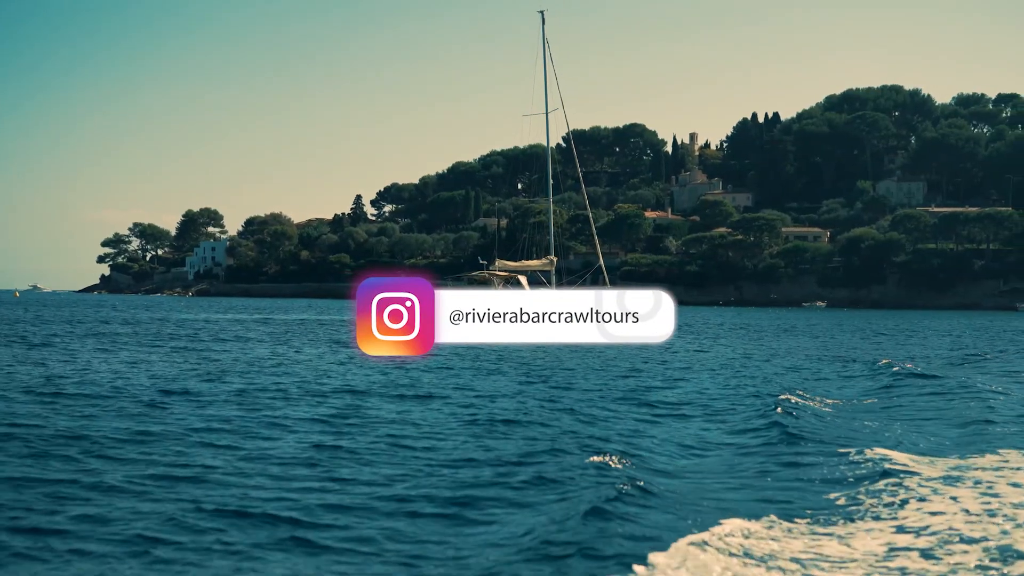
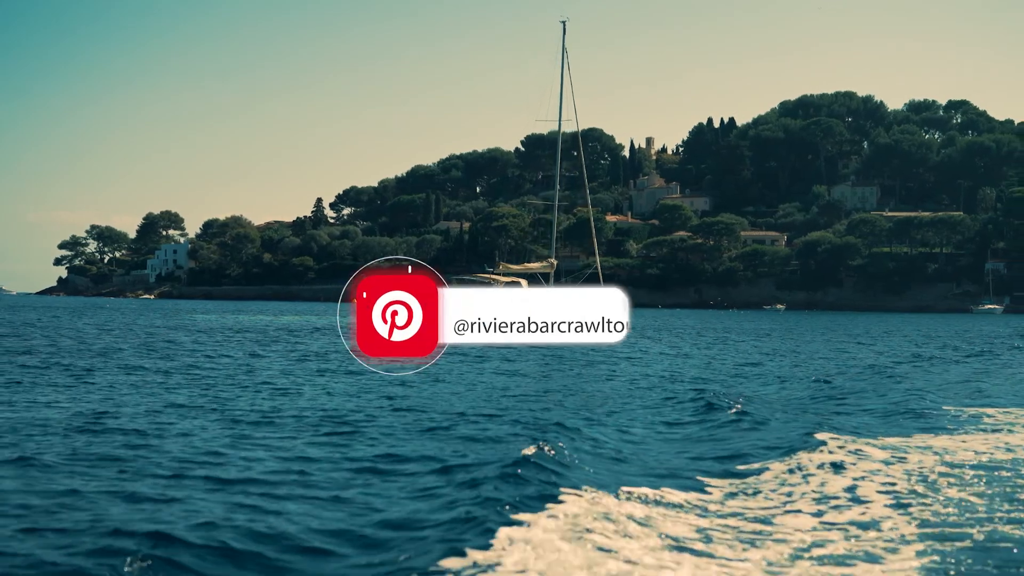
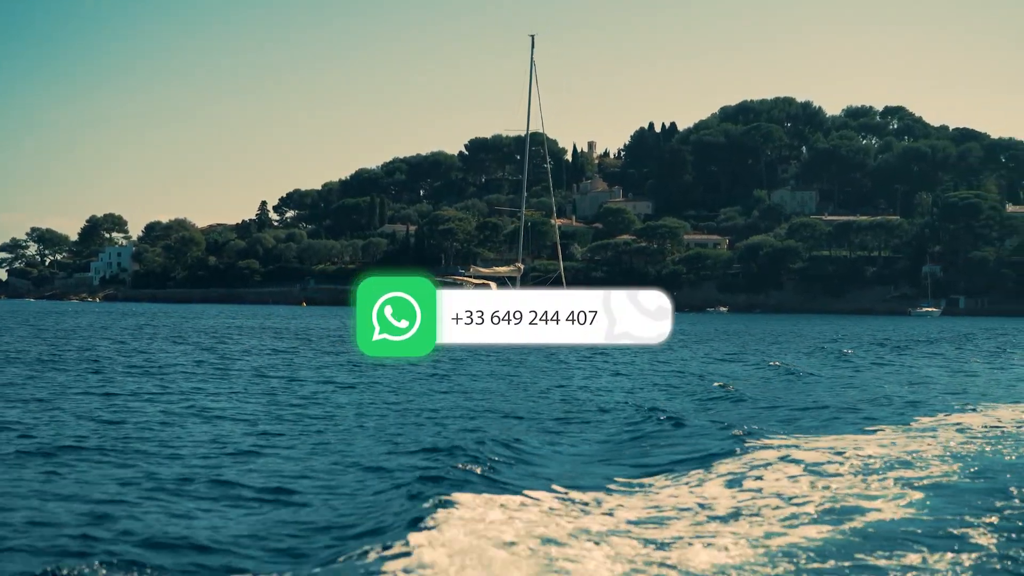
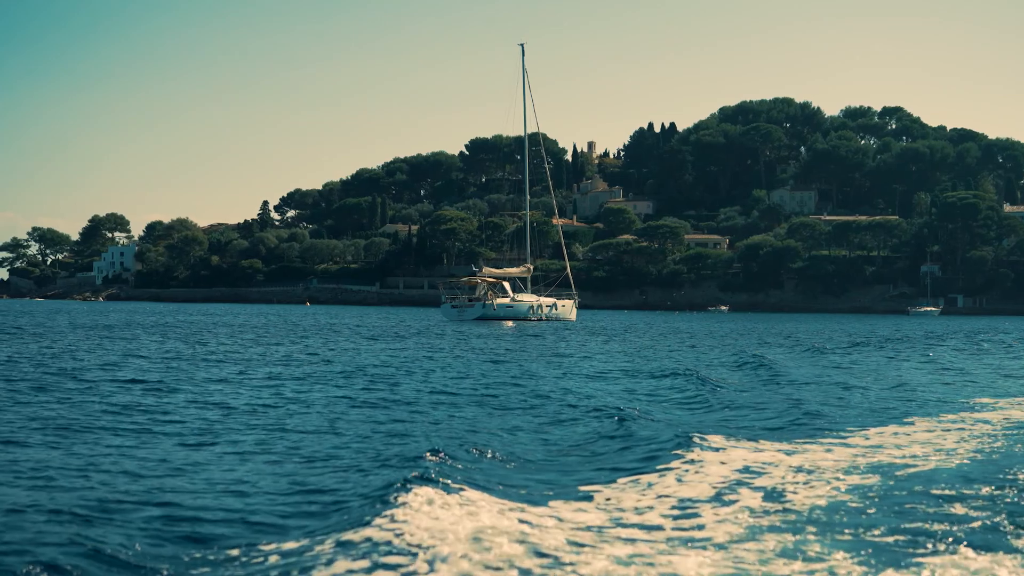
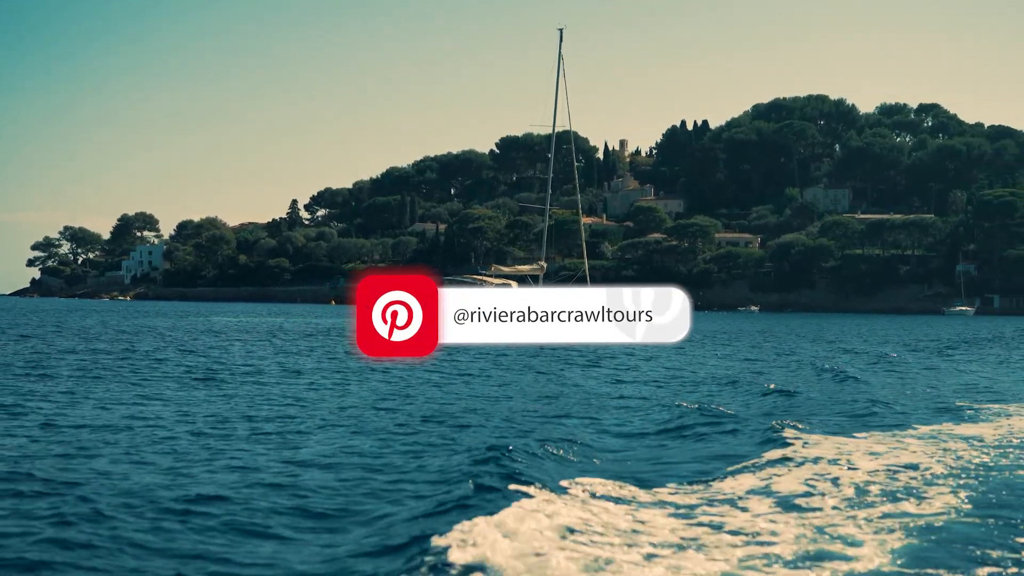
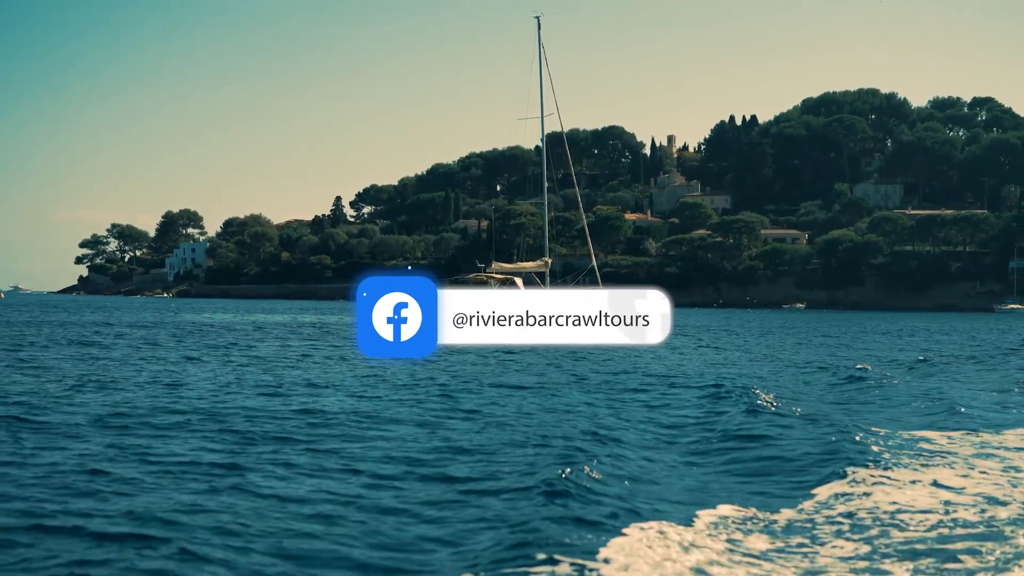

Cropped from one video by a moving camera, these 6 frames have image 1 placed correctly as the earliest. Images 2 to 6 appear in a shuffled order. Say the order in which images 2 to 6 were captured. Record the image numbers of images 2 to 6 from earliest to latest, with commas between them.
6, 2, 5, 3, 4
